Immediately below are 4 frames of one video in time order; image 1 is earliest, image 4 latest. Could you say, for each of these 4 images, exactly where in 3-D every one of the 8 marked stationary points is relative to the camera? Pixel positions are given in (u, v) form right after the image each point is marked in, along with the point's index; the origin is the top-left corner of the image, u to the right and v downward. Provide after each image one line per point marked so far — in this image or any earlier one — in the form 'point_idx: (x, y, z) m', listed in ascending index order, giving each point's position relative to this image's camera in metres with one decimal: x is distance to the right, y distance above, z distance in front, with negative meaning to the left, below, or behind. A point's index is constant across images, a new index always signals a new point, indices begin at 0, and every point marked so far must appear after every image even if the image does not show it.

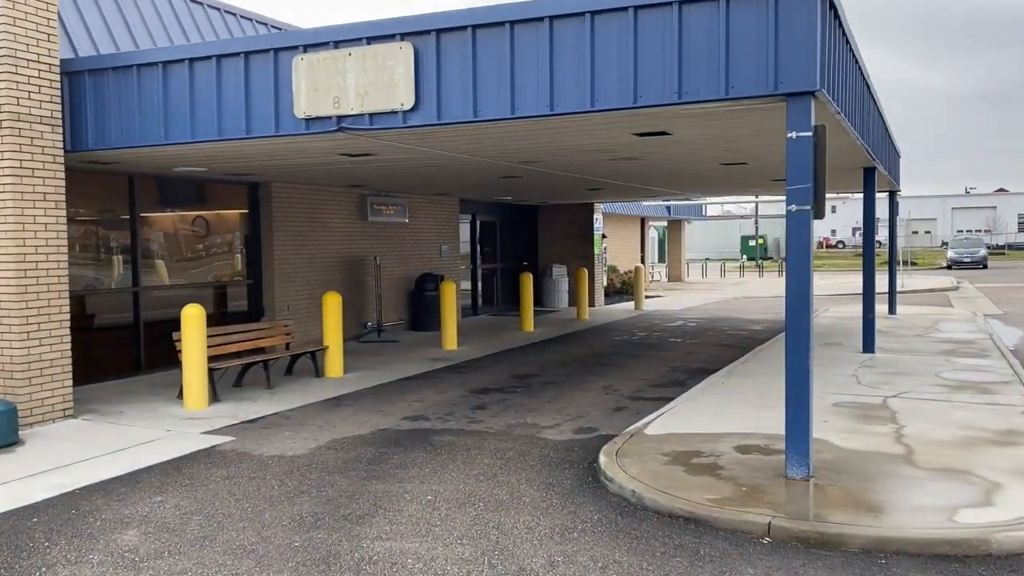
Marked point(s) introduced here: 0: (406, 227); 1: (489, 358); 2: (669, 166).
0: (-2.1, +1.2, +16.4) m
1: (-0.3, -1.0, +12.4) m
2: (+2.1, +1.7, +11.4) m
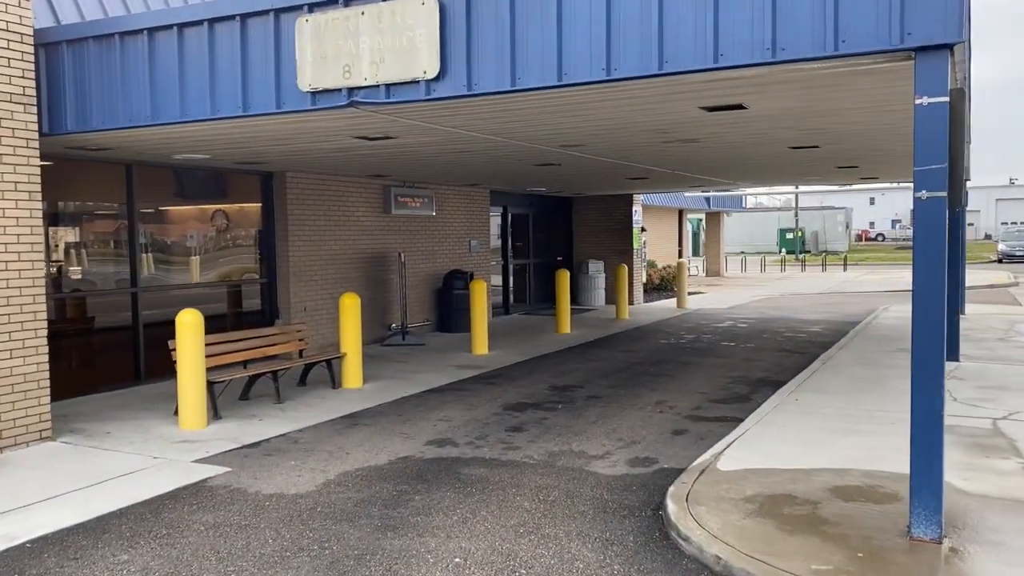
0: (-1.4, +1.2, +15.2) m
1: (+0.2, -1.0, +11.2) m
2: (+2.6, +1.6, +10.1) m
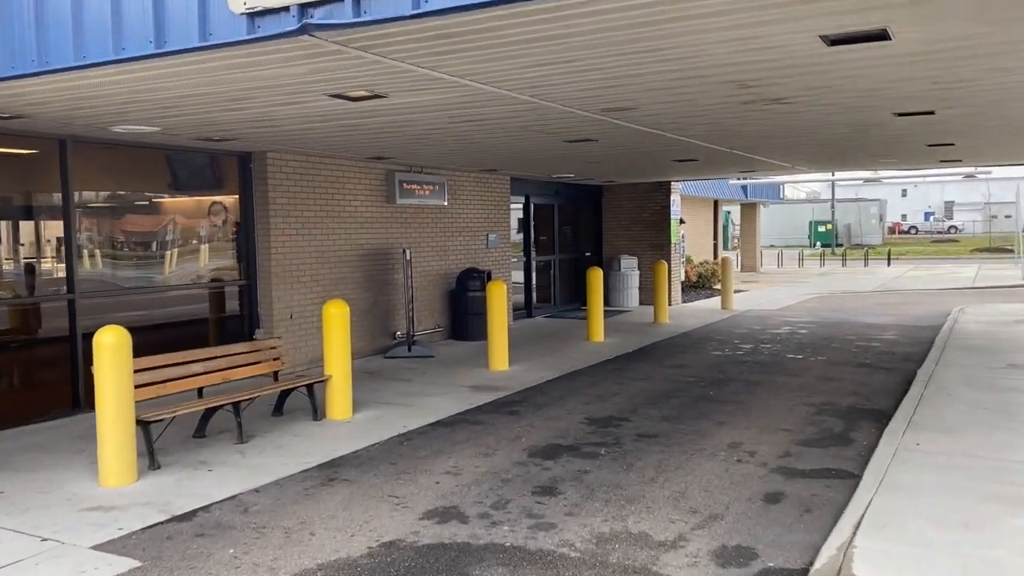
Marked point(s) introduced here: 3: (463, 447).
0: (-1.0, +1.2, +13.2) m
1: (+0.5, -1.1, +9.1) m
2: (+2.8, +1.6, +7.9) m
3: (-0.4, -1.3, +6.8) m
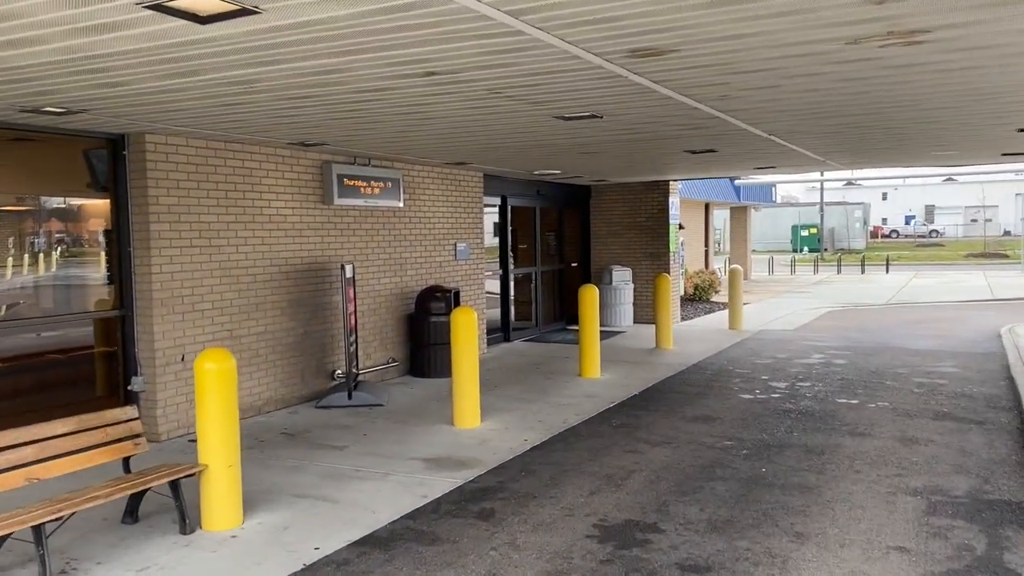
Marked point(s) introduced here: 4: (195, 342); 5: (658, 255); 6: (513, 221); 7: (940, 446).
0: (-1.4, +0.9, +10.5) m
1: (+0.2, -1.4, +6.5) m
2: (+2.6, +1.3, +5.4) m
3: (-0.5, -1.5, +4.1) m
4: (-2.9, -0.5, +7.8) m
5: (+2.7, +0.6, +15.2) m
6: (0.0, +1.1, +13.8) m
7: (+3.6, -1.3, +7.1) m
